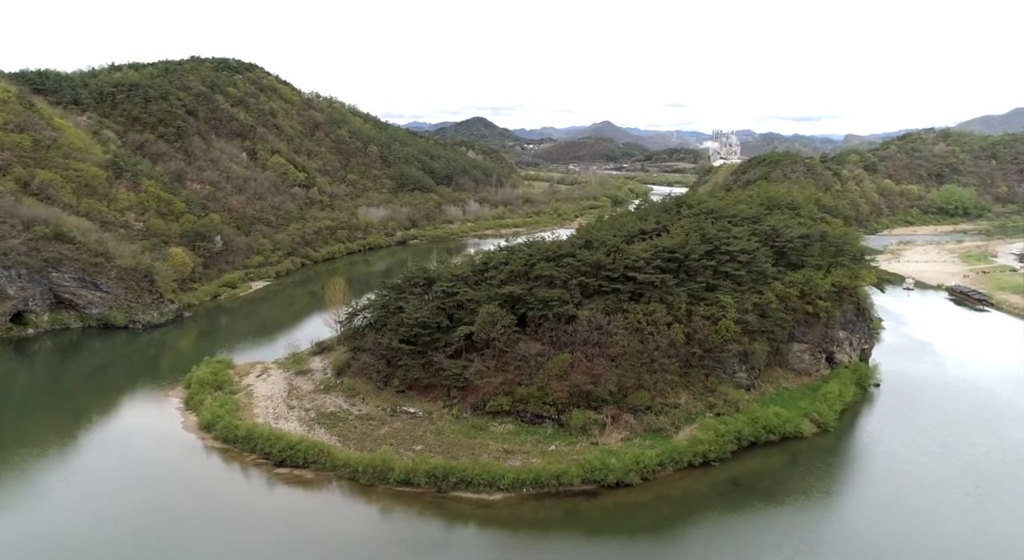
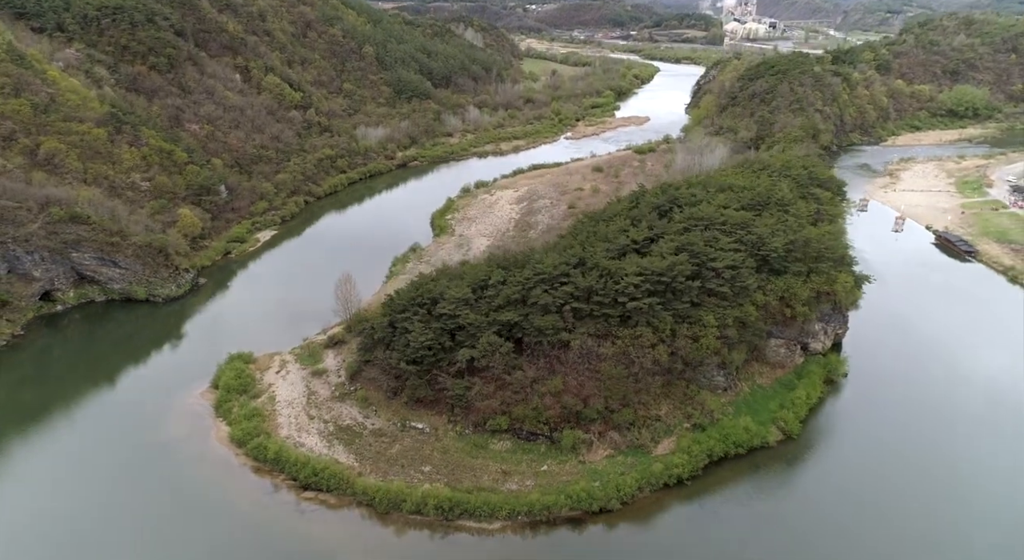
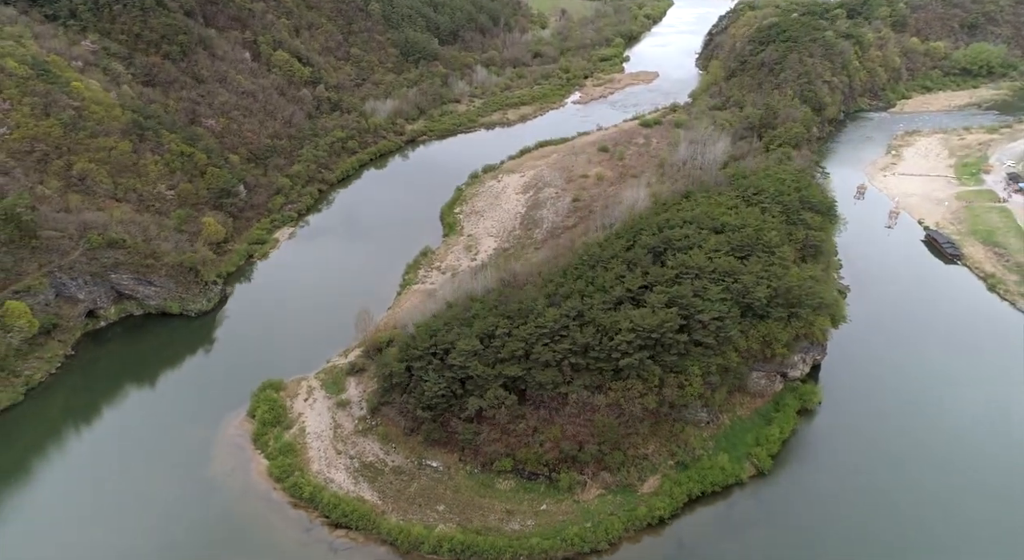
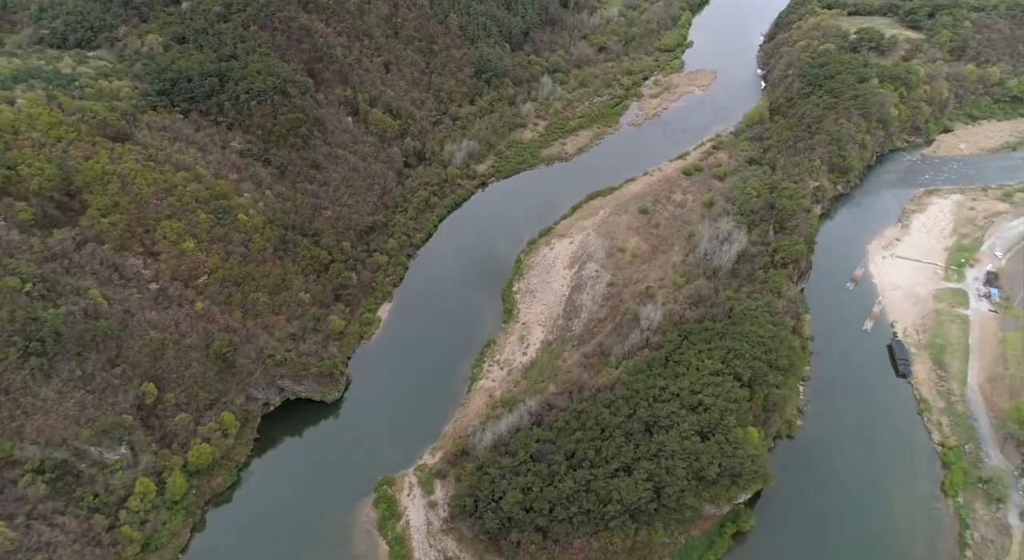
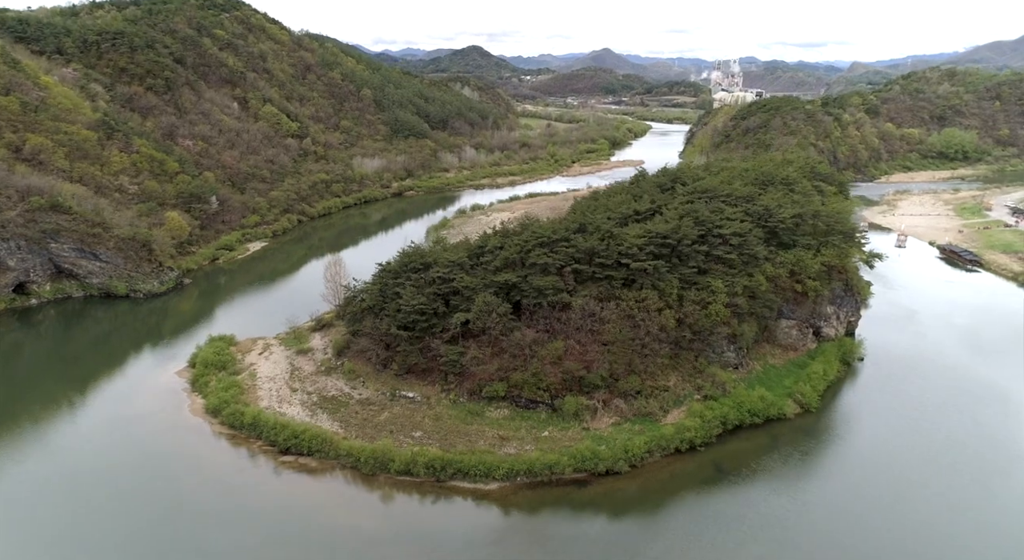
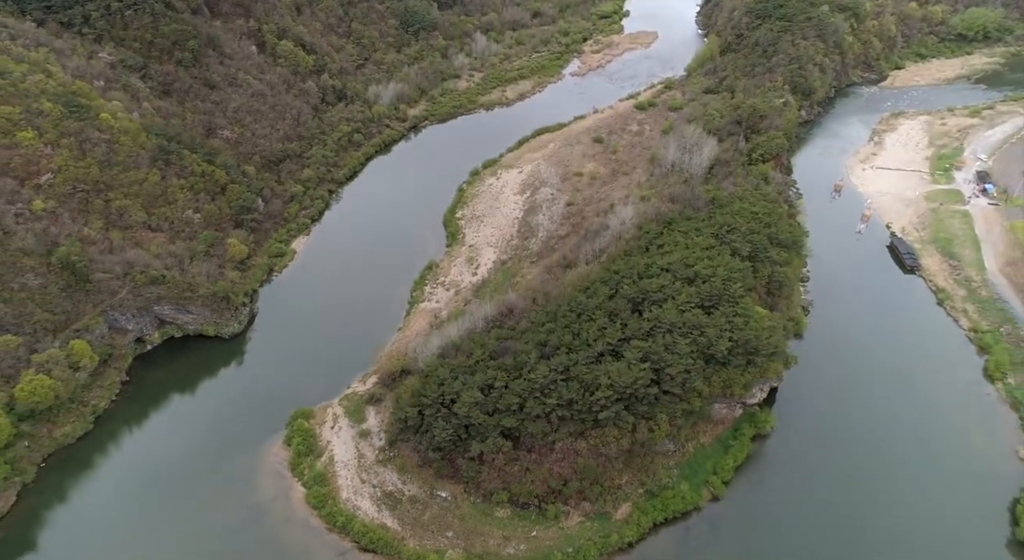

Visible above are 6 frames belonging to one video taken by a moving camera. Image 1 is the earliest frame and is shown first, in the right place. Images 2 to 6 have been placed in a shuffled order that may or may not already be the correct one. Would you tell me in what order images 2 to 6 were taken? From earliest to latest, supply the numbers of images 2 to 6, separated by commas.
5, 2, 3, 6, 4
